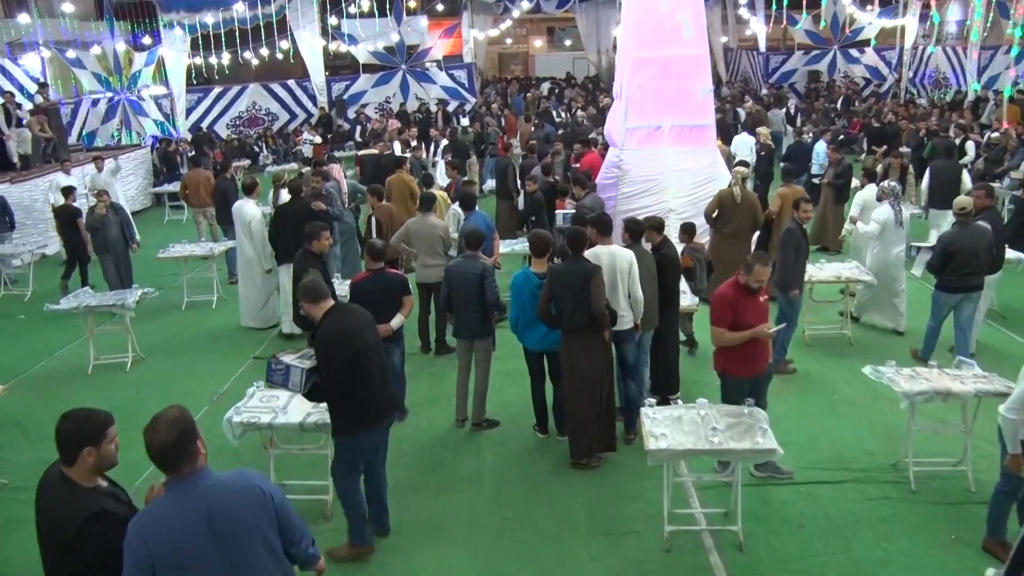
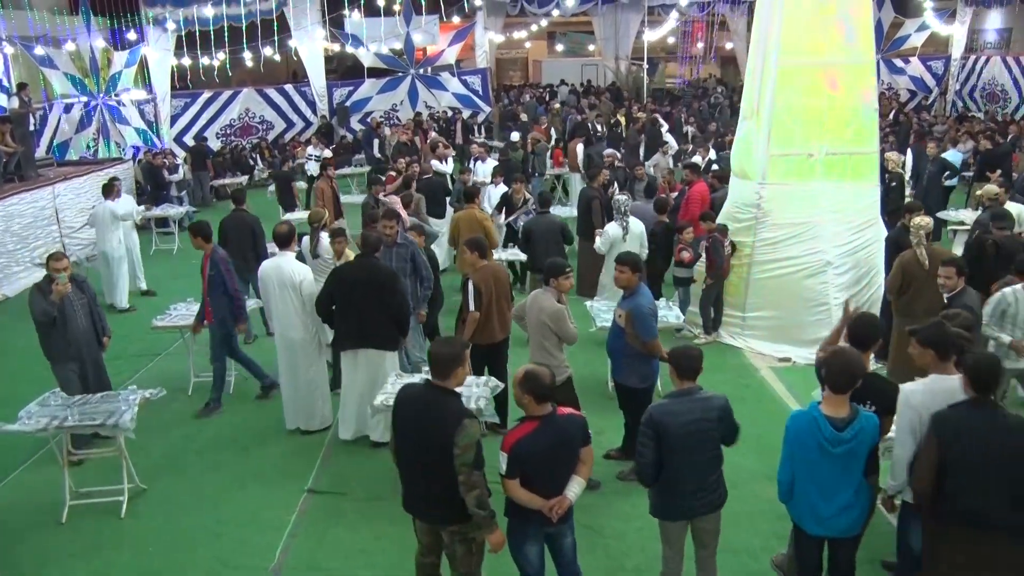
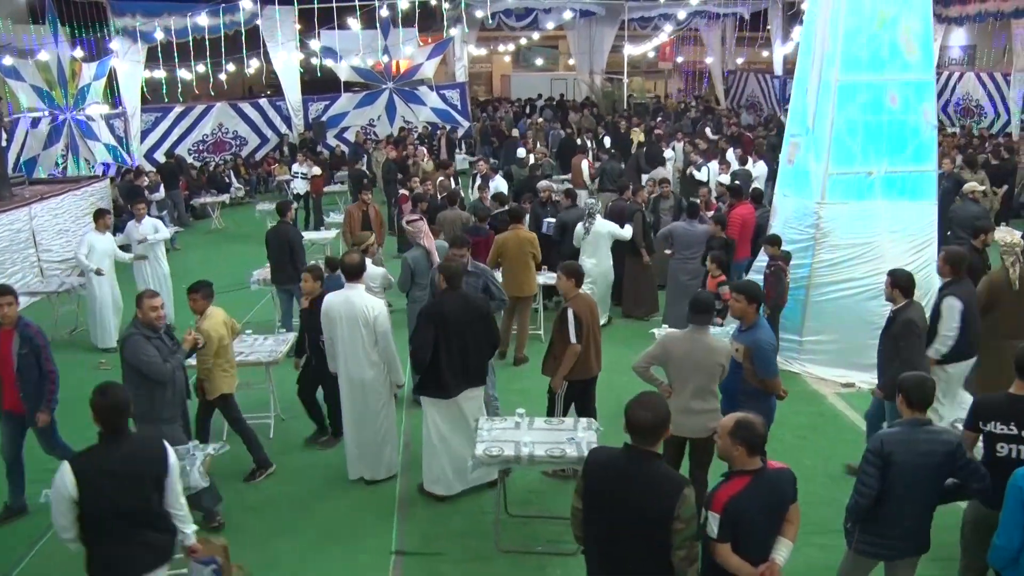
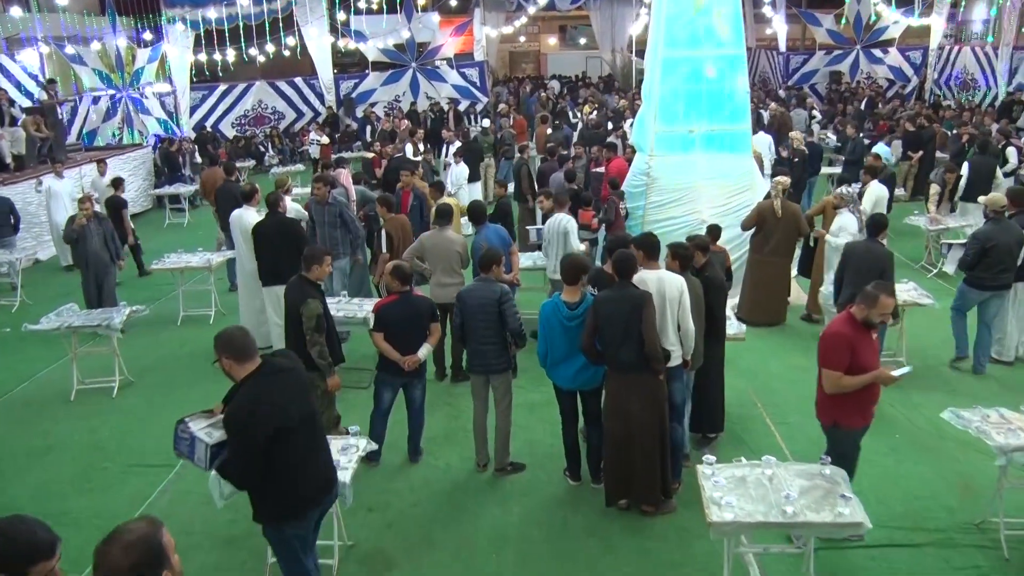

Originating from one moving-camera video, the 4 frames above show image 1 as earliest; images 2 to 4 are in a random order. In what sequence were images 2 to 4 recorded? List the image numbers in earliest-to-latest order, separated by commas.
4, 2, 3
